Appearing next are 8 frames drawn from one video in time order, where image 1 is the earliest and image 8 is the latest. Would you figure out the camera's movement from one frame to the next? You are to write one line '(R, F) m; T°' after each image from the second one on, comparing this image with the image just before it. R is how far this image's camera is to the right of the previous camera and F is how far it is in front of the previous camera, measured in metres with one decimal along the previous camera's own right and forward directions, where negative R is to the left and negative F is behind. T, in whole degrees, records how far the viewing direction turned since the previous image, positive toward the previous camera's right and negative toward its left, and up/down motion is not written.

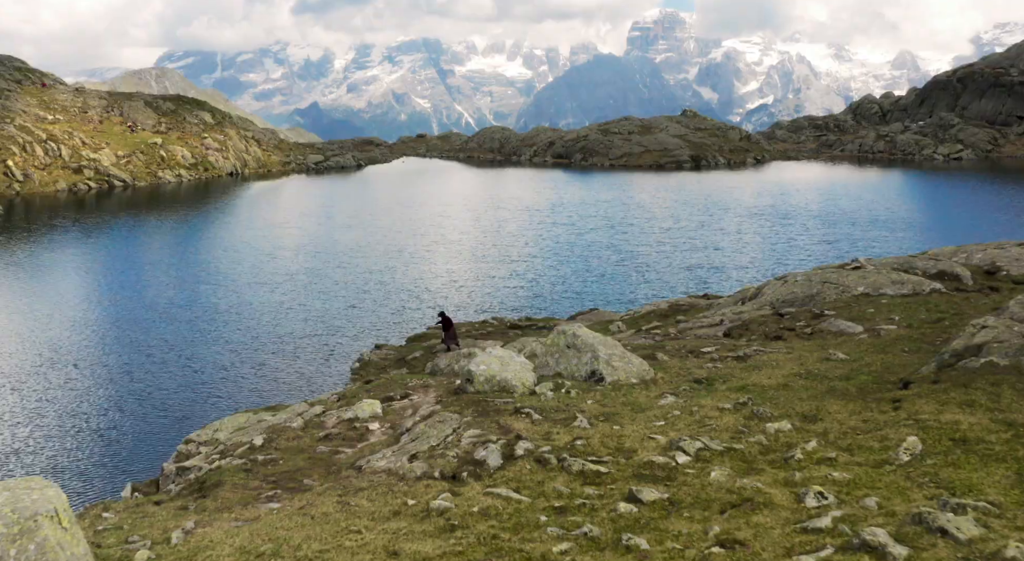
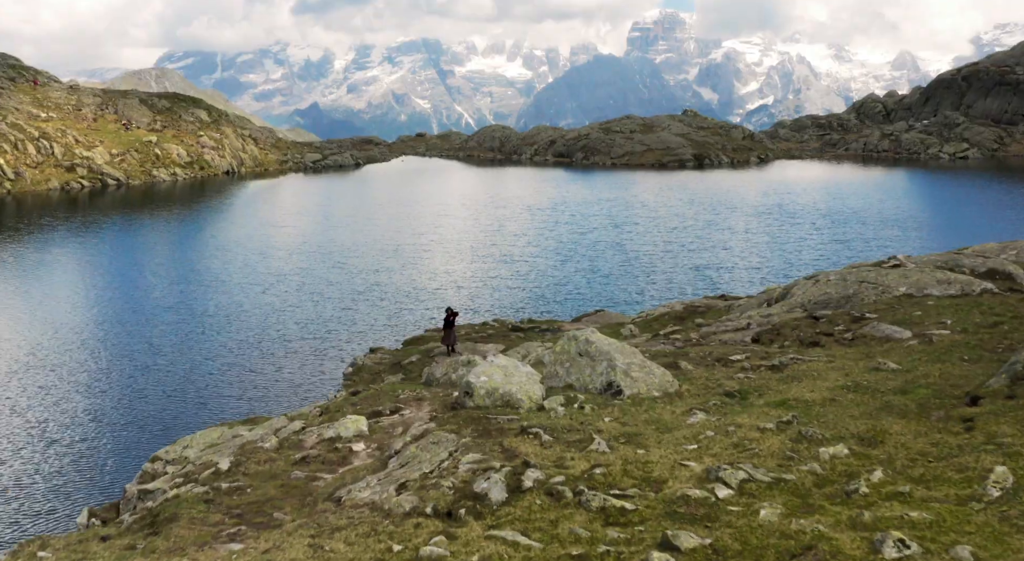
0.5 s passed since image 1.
(-0.2, +4.8) m; 0°
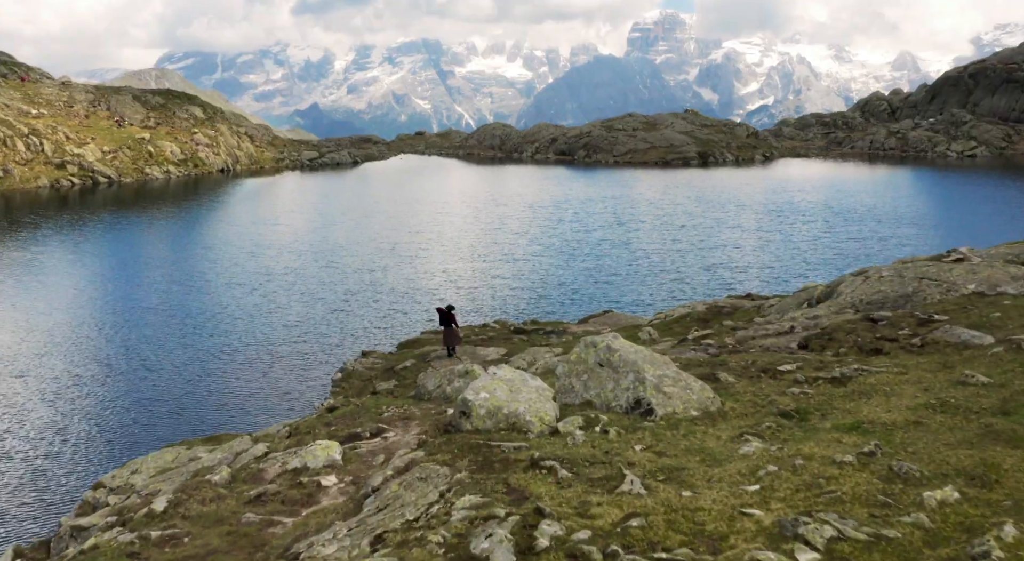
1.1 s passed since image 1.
(-0.2, +6.2) m; 0°
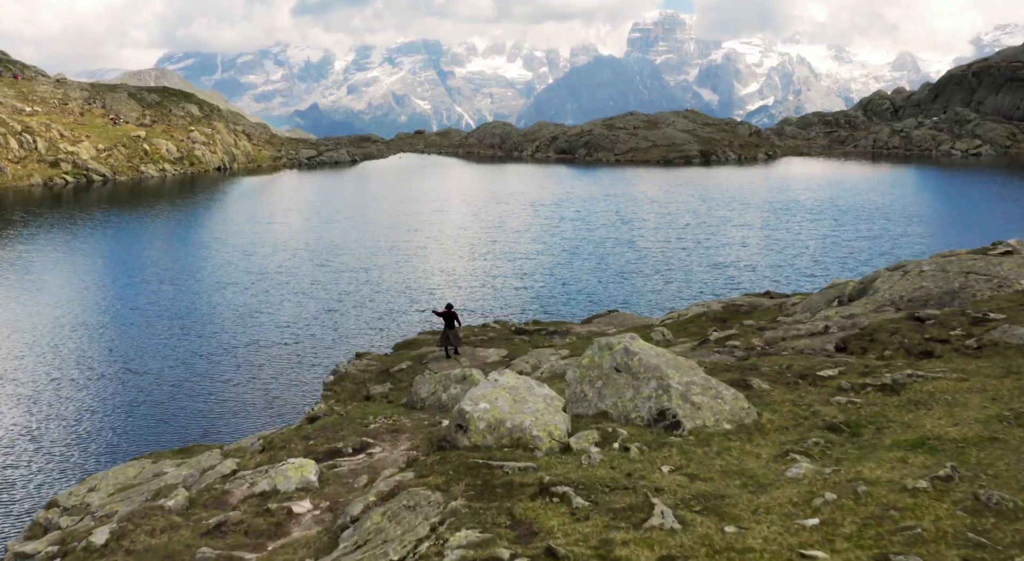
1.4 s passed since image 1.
(-0.1, +3.8) m; 0°
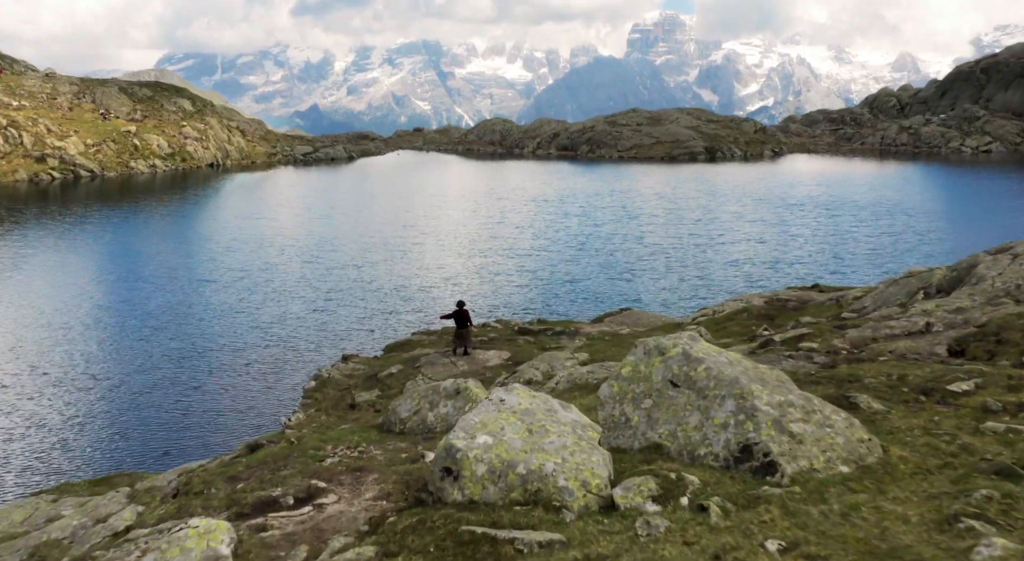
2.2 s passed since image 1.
(-0.3, +7.8) m; 0°
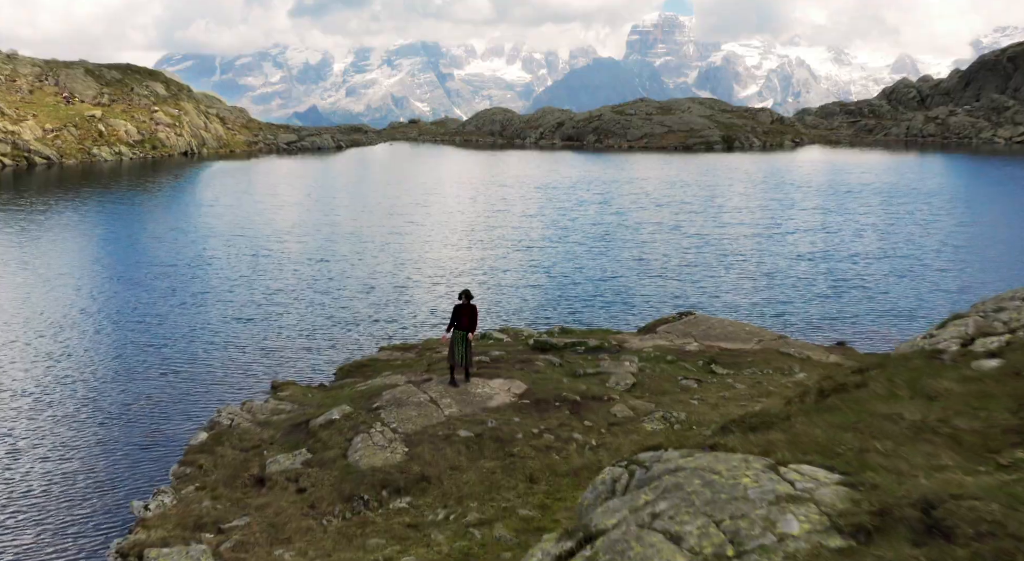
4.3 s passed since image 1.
(-0.9, +24.4) m; 0°
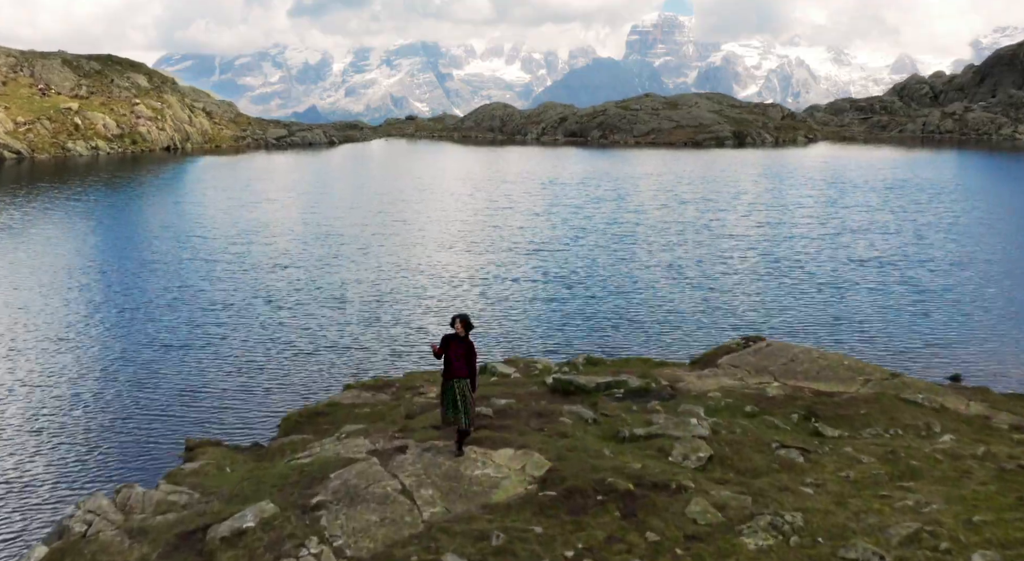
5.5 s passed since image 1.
(-0.5, +14.2) m; 0°
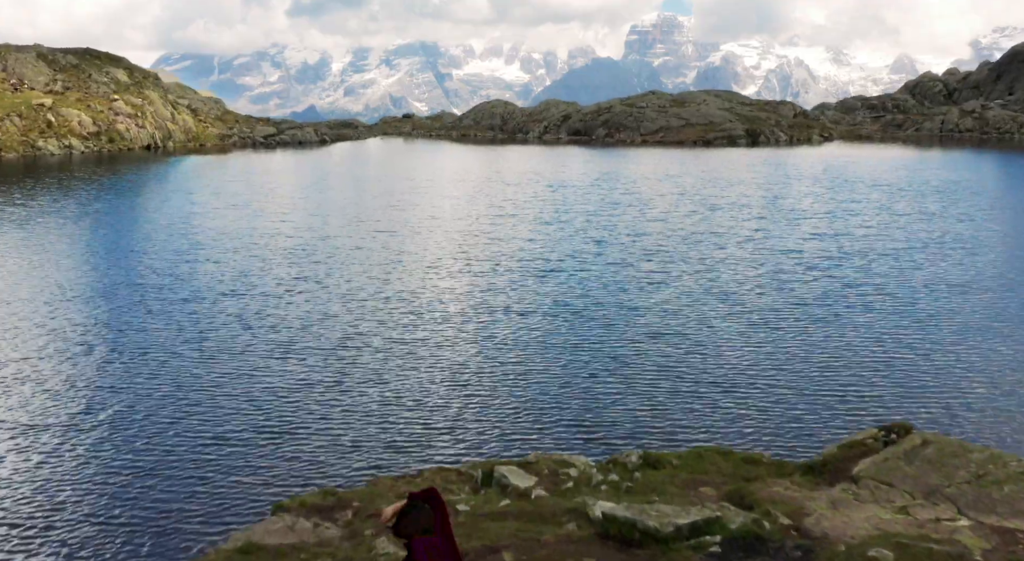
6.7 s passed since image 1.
(-0.7, +14.5) m; 0°
